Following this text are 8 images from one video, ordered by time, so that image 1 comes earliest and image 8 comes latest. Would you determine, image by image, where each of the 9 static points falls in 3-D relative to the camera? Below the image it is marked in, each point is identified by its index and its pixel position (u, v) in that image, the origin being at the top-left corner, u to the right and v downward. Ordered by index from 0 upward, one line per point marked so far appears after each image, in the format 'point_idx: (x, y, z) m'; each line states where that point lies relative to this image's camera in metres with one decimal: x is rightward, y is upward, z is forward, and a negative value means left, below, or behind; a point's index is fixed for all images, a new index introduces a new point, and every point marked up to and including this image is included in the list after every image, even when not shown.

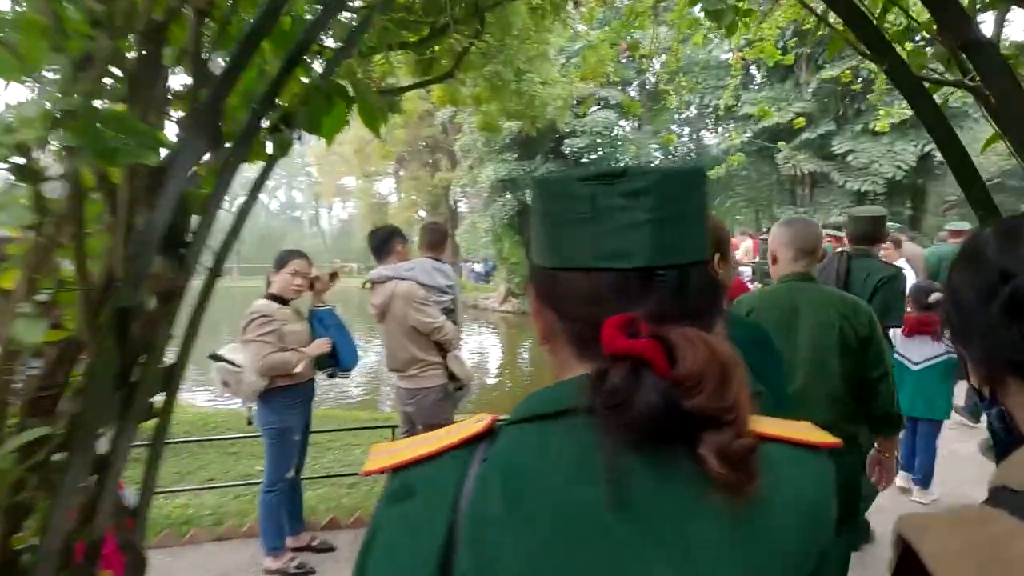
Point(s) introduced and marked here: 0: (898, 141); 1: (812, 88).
0: (+7.9, +3.0, +10.9) m
1: (+6.3, +4.2, +11.3) m
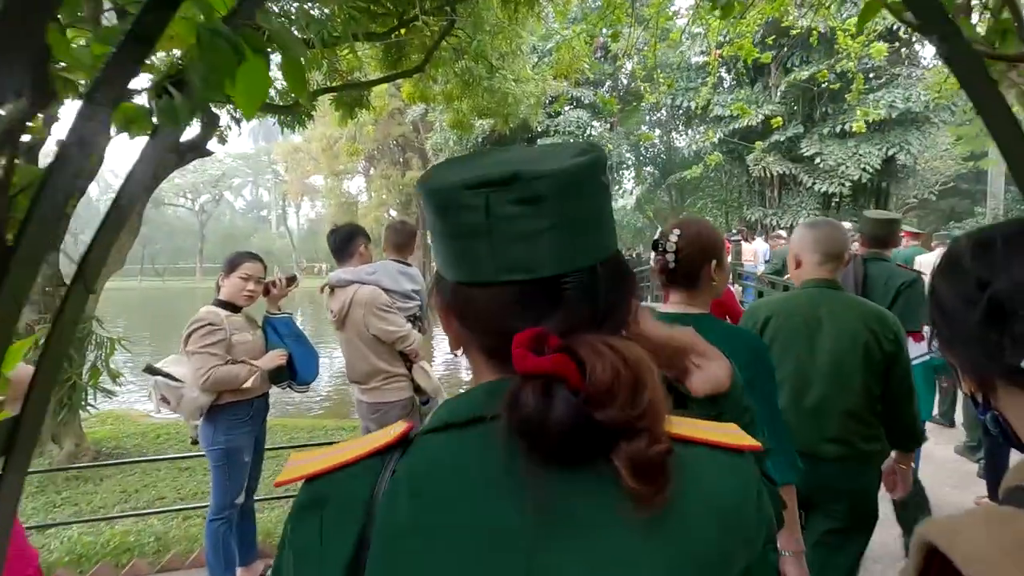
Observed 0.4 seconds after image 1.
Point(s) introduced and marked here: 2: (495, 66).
0: (+7.4, +3.0, +11.2) m
1: (+5.8, +4.2, +11.5) m
2: (-0.2, +2.7, +6.6) m
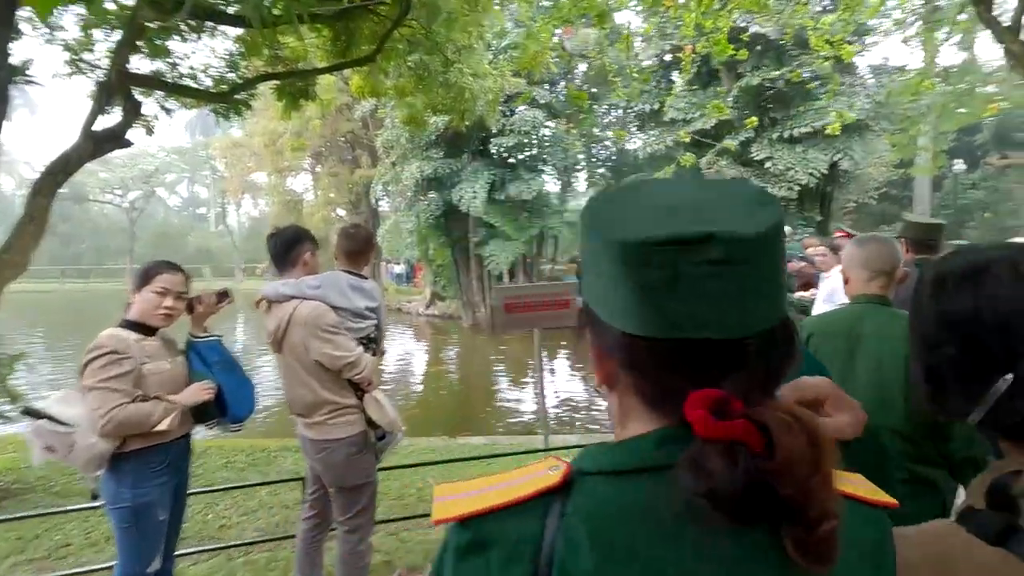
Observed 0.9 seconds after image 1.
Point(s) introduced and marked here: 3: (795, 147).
0: (+6.4, +3.0, +11.5) m
1: (+4.8, +4.2, +11.7) m
2: (-0.7, +2.6, +6.2) m
3: (+6.2, +3.1, +11.7) m
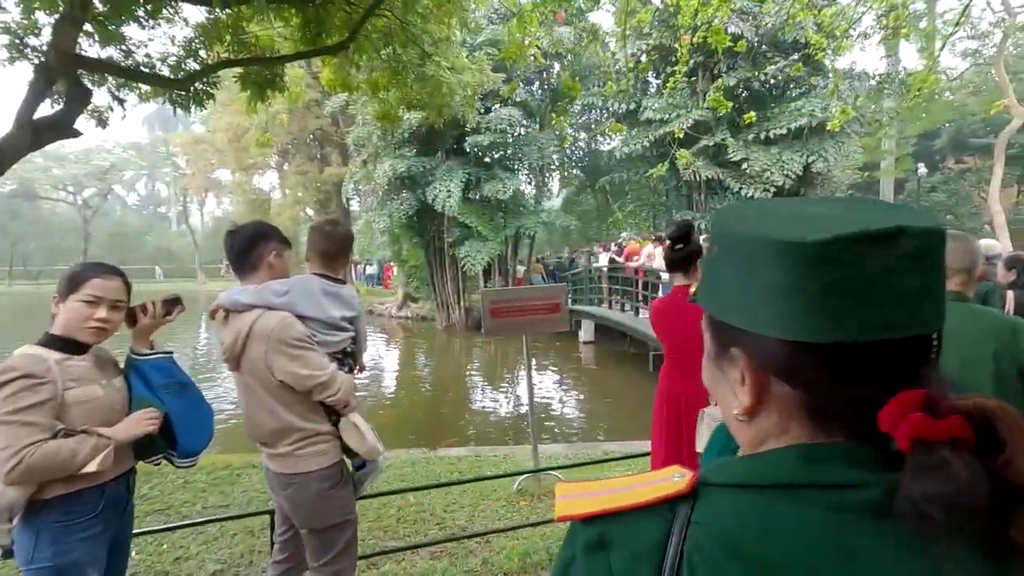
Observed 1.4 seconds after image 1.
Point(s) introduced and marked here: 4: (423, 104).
0: (+5.9, +2.9, +11.6) m
1: (+4.3, +4.2, +11.7) m
2: (-0.9, +2.6, +5.9) m
3: (+5.7, +3.1, +11.8) m
4: (-1.1, +2.2, +6.5) m
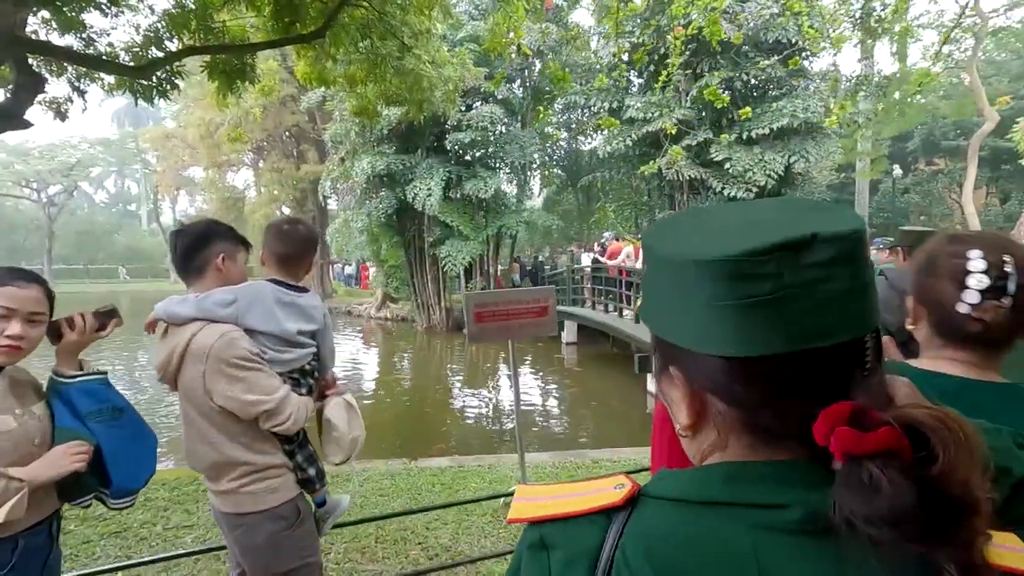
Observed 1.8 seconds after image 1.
0: (+5.5, +2.9, +11.6) m
1: (+3.9, +4.2, +11.6) m
2: (-1.1, +2.6, +5.7) m
3: (+5.3, +3.1, +11.8) m
4: (-1.3, +2.2, +6.2) m
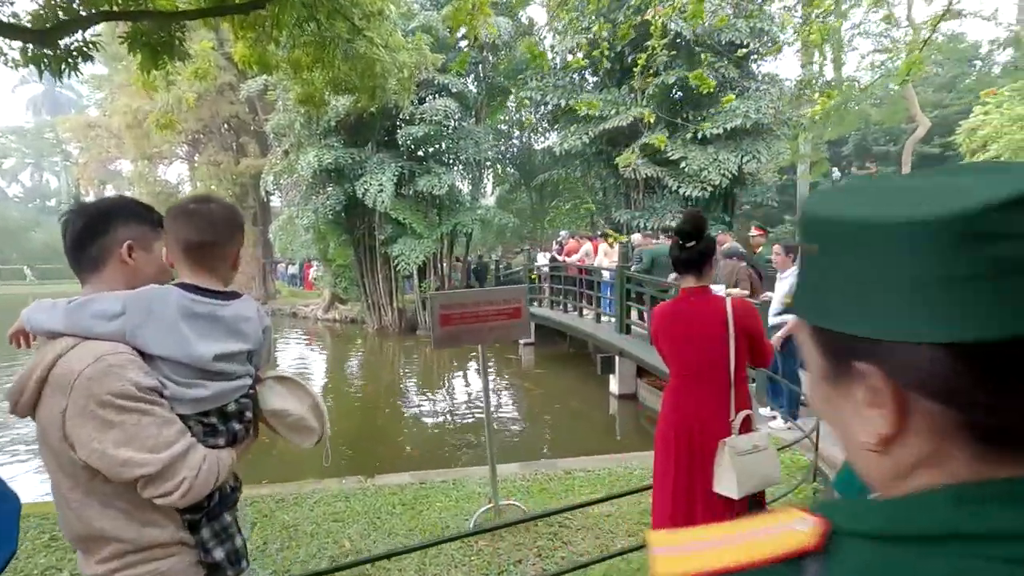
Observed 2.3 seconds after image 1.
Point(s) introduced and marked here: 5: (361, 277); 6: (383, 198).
0: (+4.6, +3.0, +11.7) m
1: (+2.9, +4.2, +11.6) m
2: (-1.5, +2.6, +5.3) m
3: (+4.3, +3.1, +11.9) m
4: (-1.7, +2.2, +5.8) m
5: (-4.3, +0.3, +15.3) m
6: (-3.0, +2.1, +12.4) m
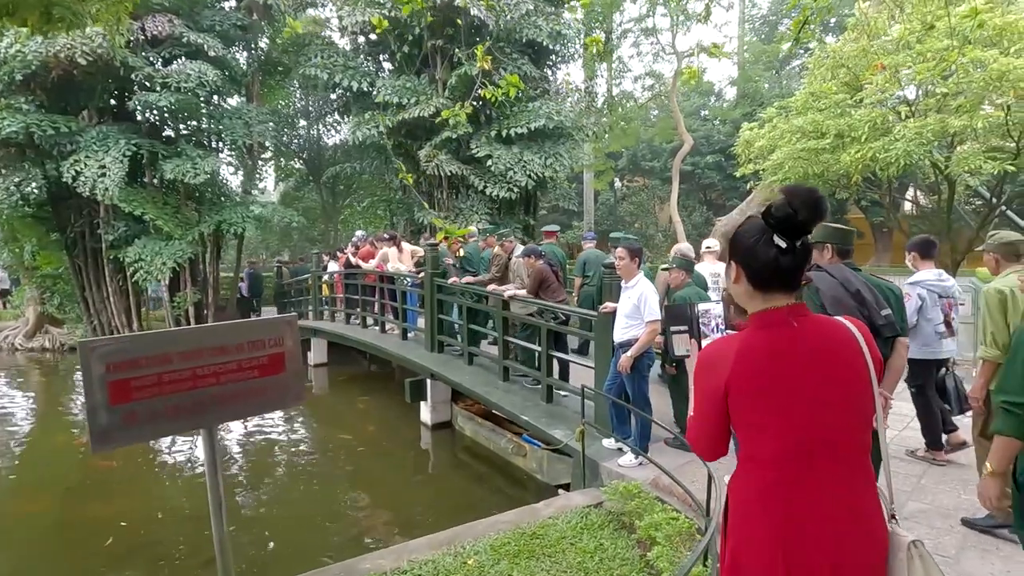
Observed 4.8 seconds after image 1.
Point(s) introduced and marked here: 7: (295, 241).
0: (+0.3, +2.9, +11.4) m
1: (-1.3, +4.1, +10.7) m
2: (-3.0, +2.4, +3.2) m
3: (0.0, +3.0, +11.5) m
4: (-3.4, +2.0, +3.6) m
5: (-9.2, -0.1, +11.5) m
6: (-7.0, +1.8, +9.3) m
7: (-7.0, +1.5, +17.4) m
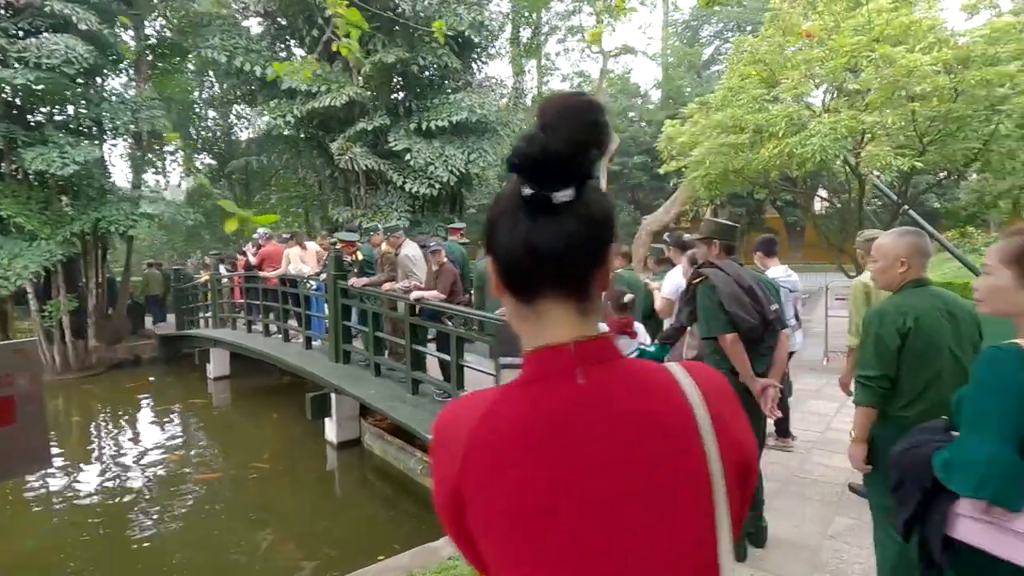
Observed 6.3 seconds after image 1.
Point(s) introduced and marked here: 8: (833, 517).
0: (-1.3, +2.9, +10.9) m
1: (-2.8, +4.0, +10.0) m
2: (-3.6, +2.4, +2.3) m
3: (-1.6, +3.0, +10.9) m
4: (-4.0, +1.9, +2.7) m
5: (-10.7, -0.2, +9.8) m
6: (-8.3, +1.7, +7.9) m
7: (-9.2, +1.3, +16.0) m
8: (+1.8, -1.3, +3.0) m
